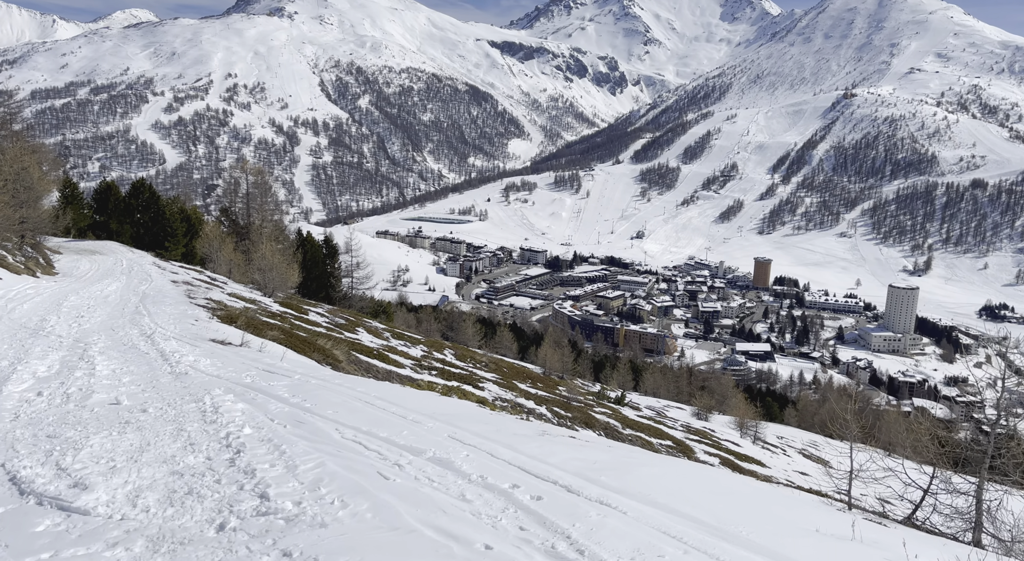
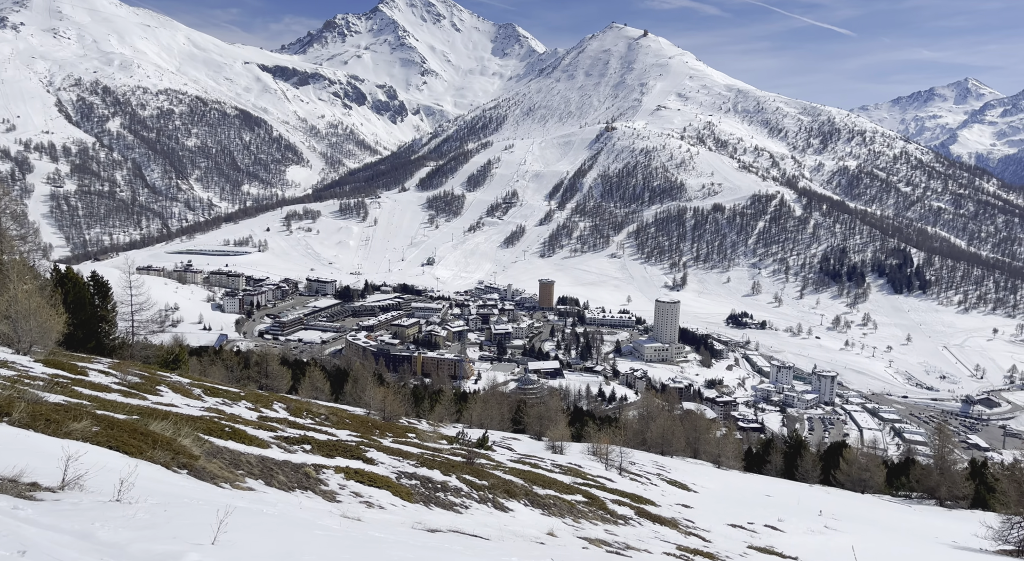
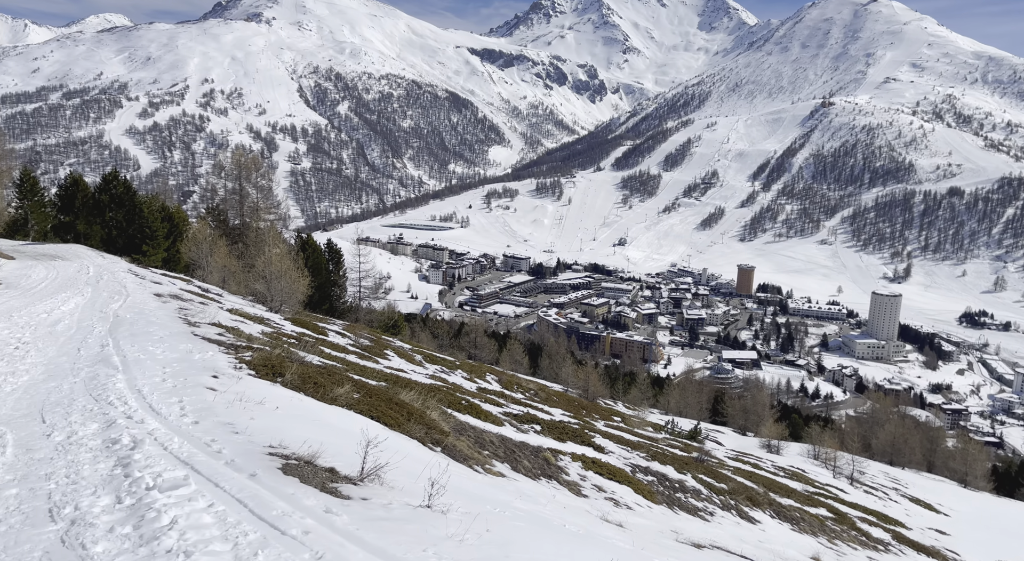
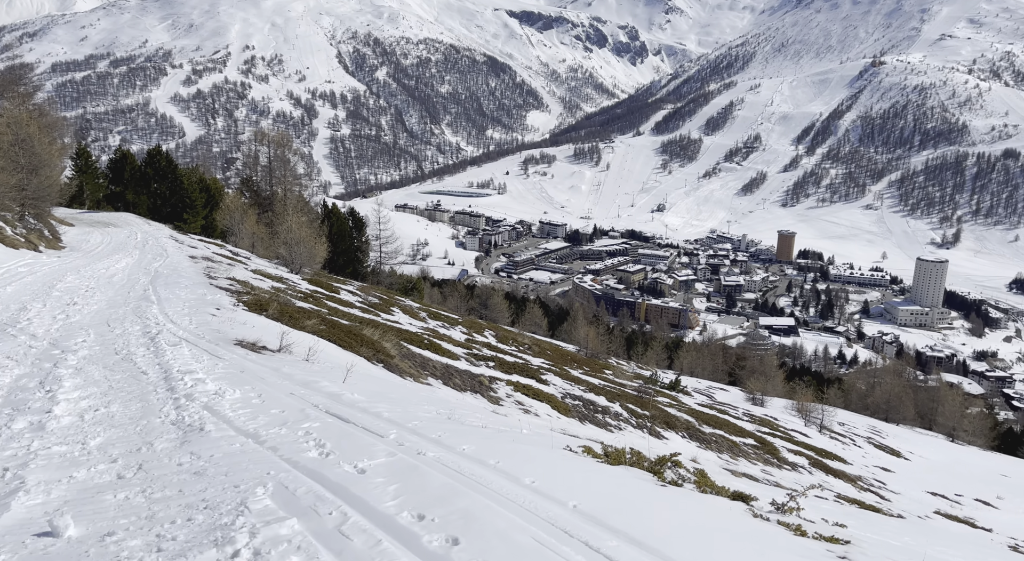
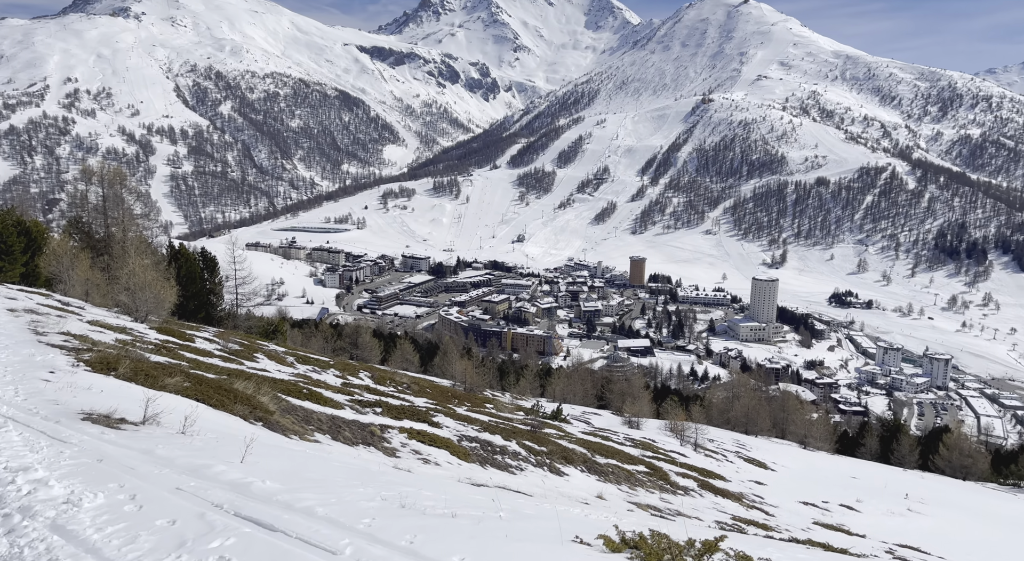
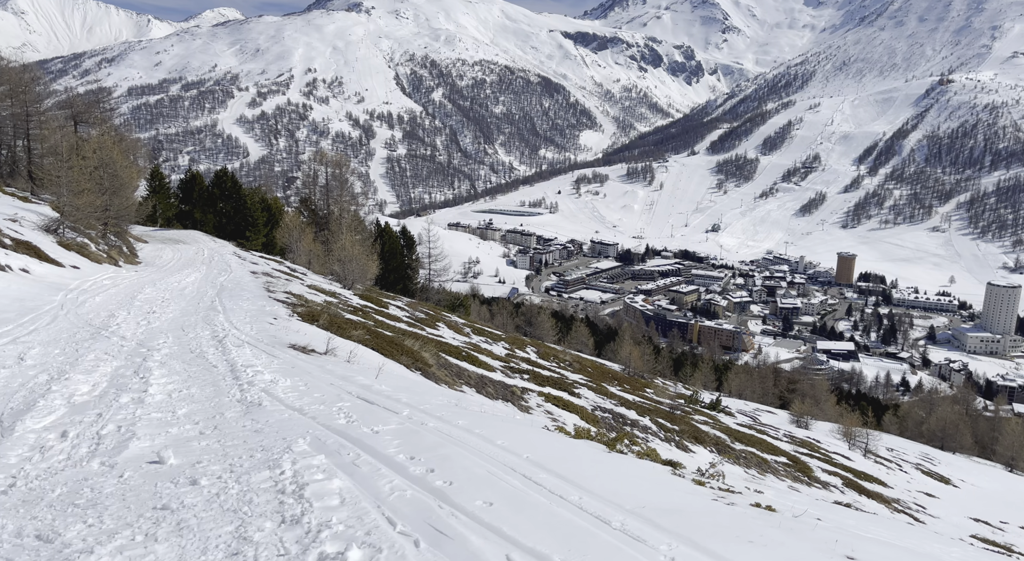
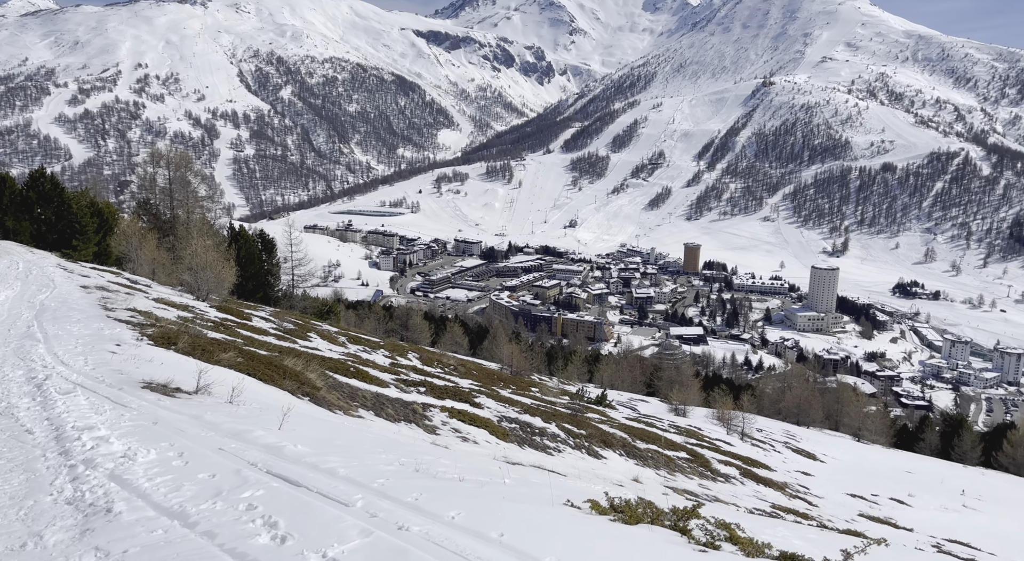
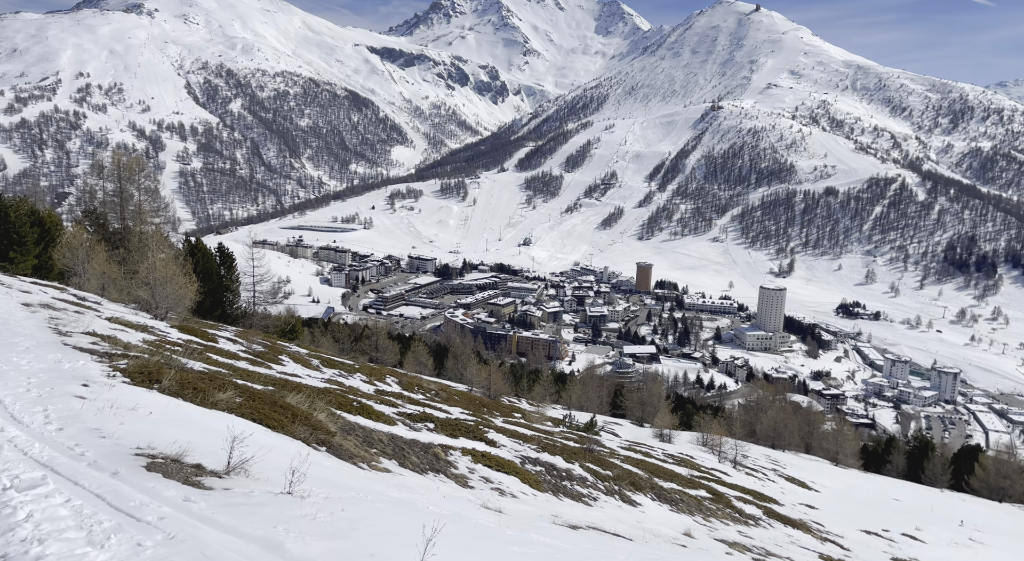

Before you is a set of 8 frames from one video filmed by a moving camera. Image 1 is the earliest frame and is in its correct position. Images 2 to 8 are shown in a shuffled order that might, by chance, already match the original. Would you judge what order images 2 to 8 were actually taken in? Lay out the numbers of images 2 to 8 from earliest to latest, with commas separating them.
6, 4, 7, 5, 2, 8, 3
